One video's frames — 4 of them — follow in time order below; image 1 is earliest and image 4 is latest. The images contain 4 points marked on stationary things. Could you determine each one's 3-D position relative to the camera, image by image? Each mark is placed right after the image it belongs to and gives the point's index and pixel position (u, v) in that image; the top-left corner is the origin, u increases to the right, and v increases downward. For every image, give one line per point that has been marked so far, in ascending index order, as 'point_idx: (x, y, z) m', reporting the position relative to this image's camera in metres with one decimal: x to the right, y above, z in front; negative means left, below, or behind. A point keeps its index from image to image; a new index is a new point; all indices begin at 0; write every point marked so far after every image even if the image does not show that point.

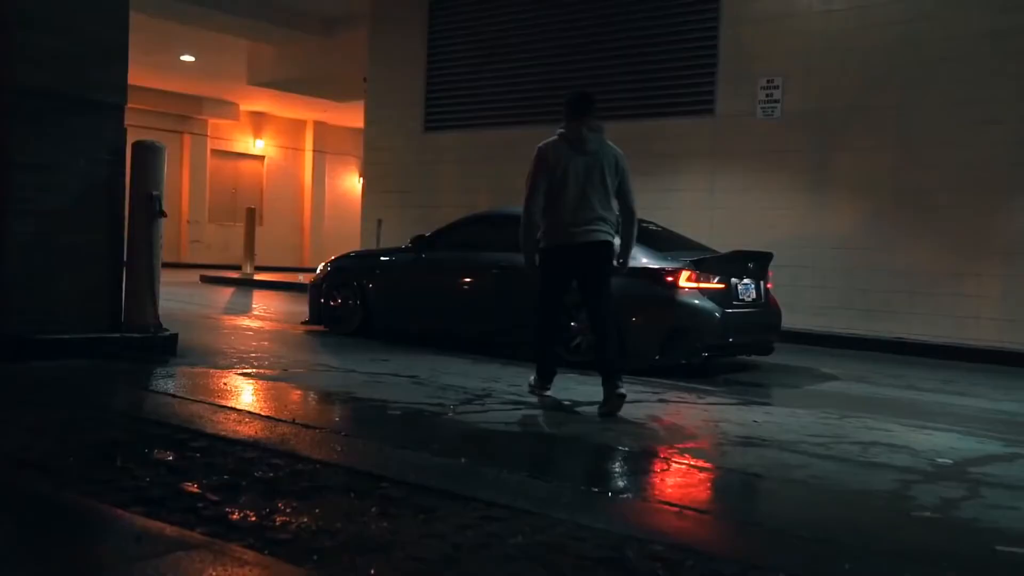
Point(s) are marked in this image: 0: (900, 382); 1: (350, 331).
0: (+3.4, -0.8, +8.8) m
1: (-1.7, -0.4, +10.6) m
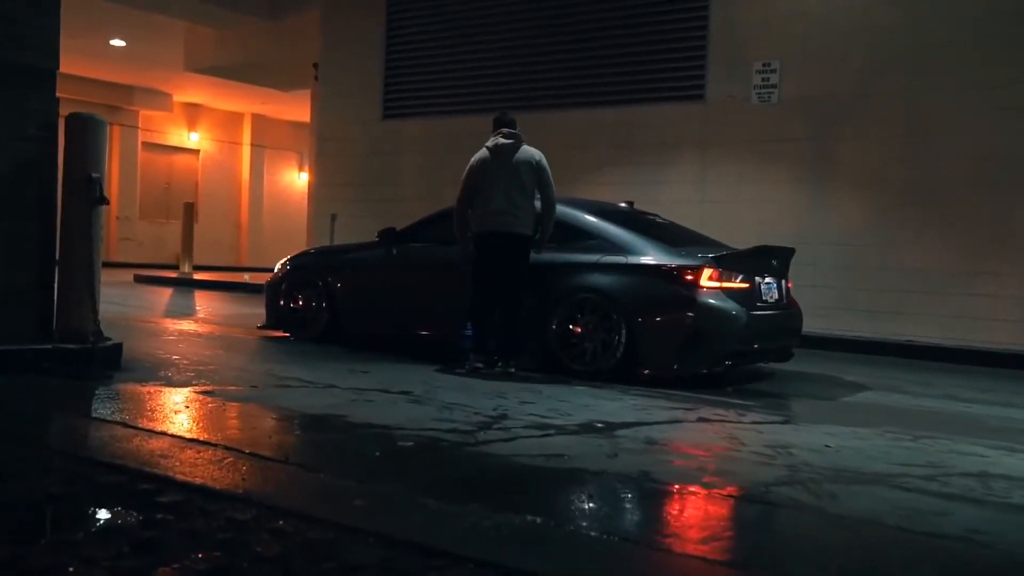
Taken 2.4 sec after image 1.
0: (+3.3, -0.8, +7.9) m
1: (-1.8, -0.4, +9.4) m
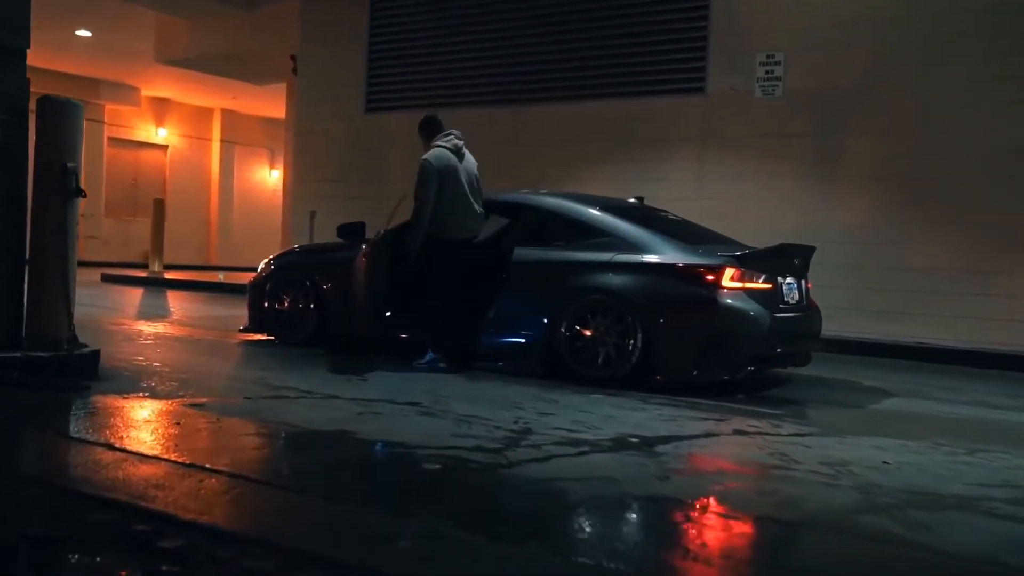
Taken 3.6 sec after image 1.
0: (+3.4, -0.8, +7.5) m
1: (-1.8, -0.4, +8.8) m
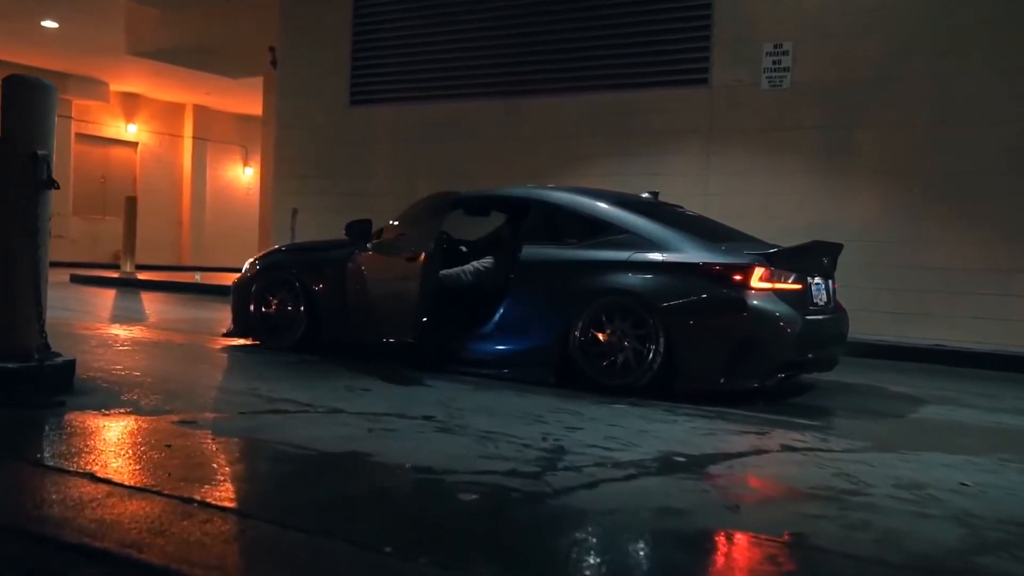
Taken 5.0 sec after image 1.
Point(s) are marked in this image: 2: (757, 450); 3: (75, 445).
0: (+3.4, -0.8, +7.1) m
1: (-1.8, -0.5, +8.3) m
2: (+1.2, -0.8, +4.9) m
3: (-1.8, -0.6, +4.1) m
